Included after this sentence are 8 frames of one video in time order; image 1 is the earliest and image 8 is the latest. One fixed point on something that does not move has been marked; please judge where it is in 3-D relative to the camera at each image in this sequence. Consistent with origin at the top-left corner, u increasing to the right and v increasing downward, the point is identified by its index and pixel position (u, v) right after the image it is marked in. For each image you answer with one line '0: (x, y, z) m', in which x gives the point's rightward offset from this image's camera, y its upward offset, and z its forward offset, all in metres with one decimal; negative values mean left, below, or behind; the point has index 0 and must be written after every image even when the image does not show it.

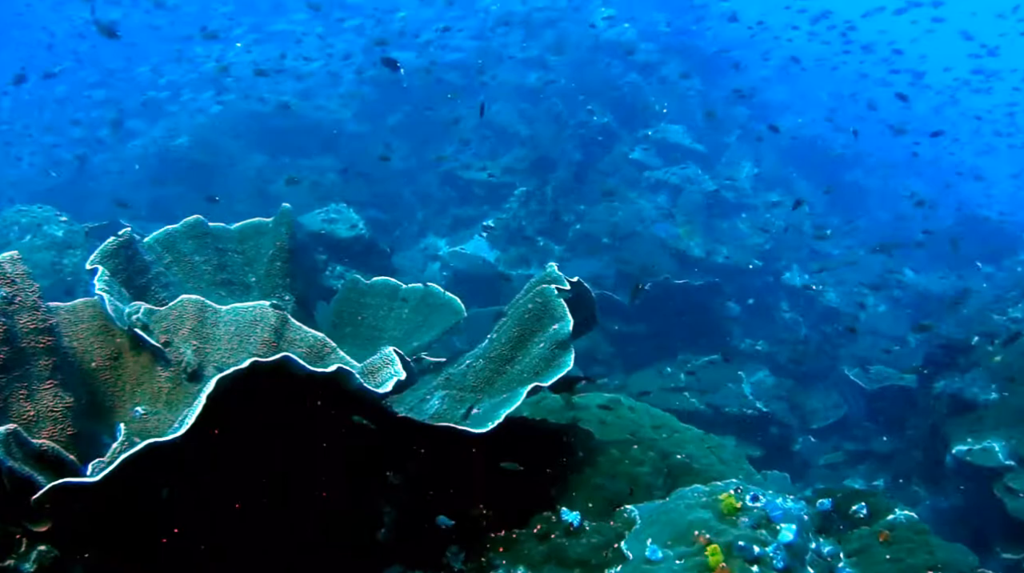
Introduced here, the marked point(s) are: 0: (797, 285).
0: (+4.6, 0.0, +17.2) m
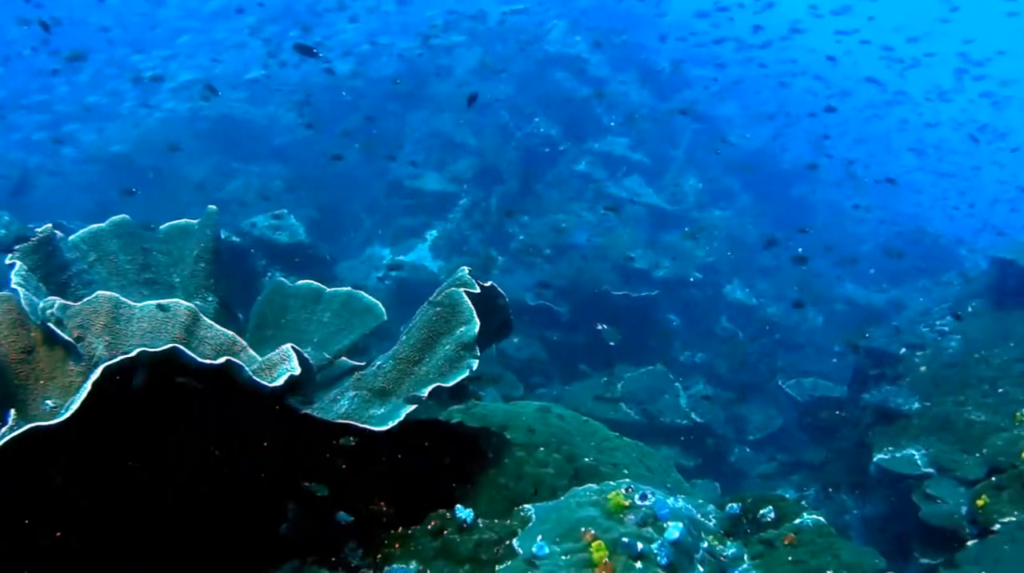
0: (+3.7, -0.2, +17.4) m
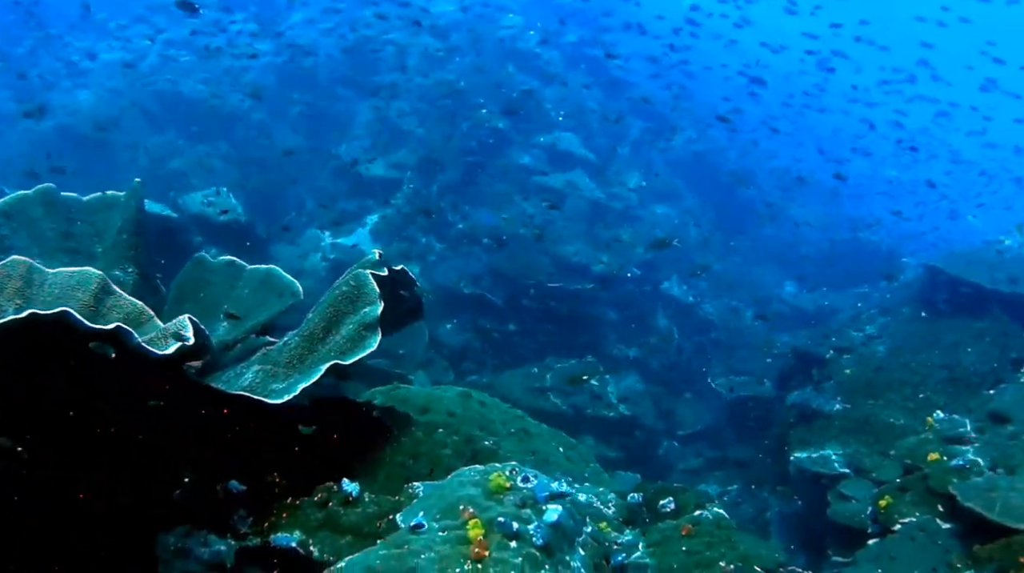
0: (+2.7, -0.1, +17.6) m
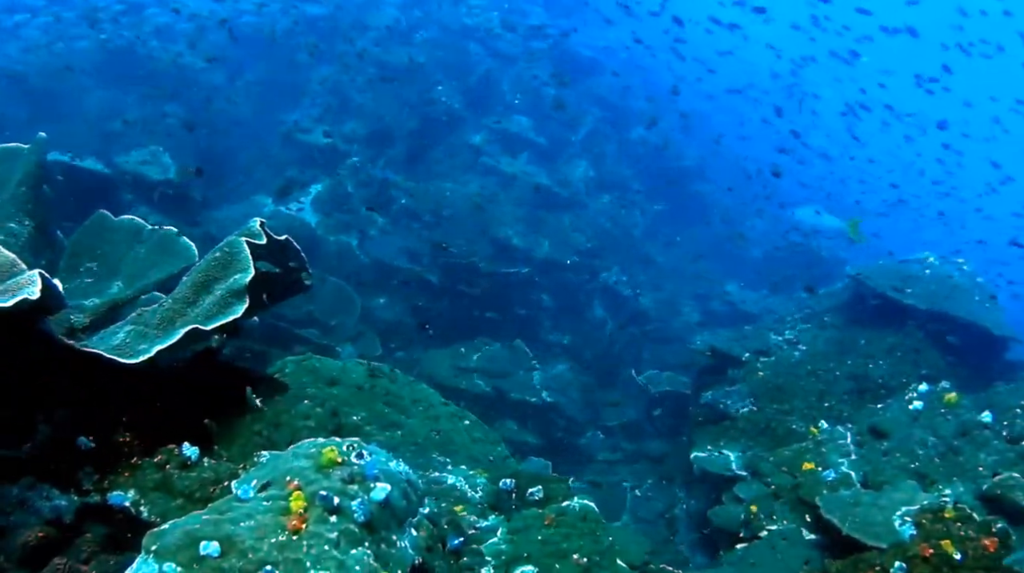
0: (+1.7, 0.0, +17.6) m
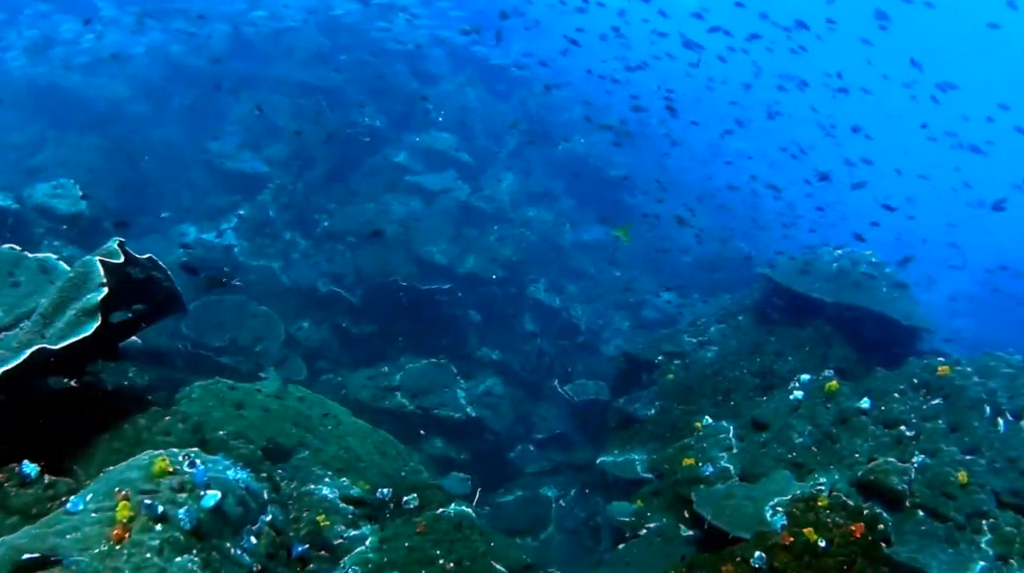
0: (+0.5, -0.2, +17.6) m
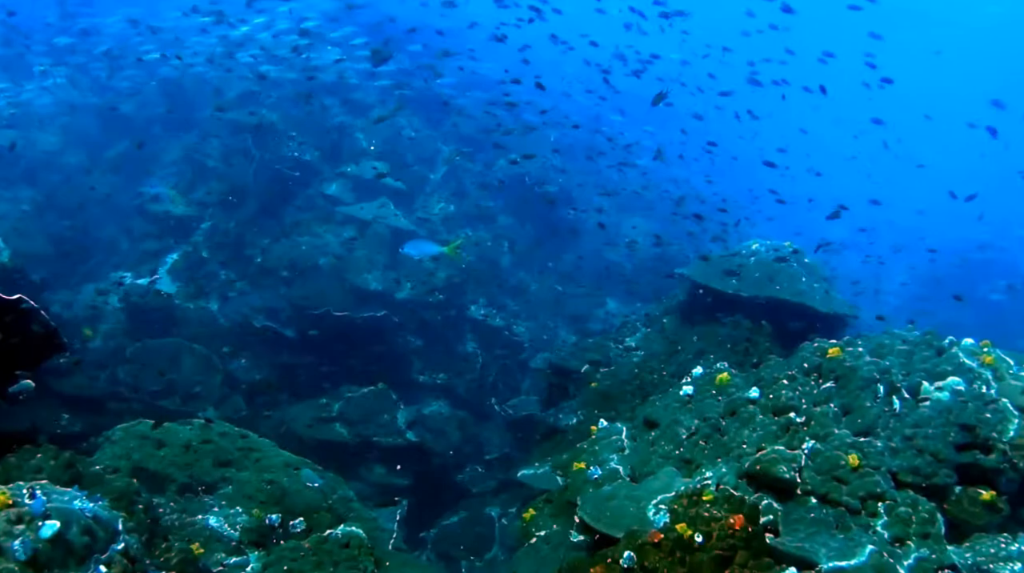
0: (-0.5, -0.6, +17.4) m
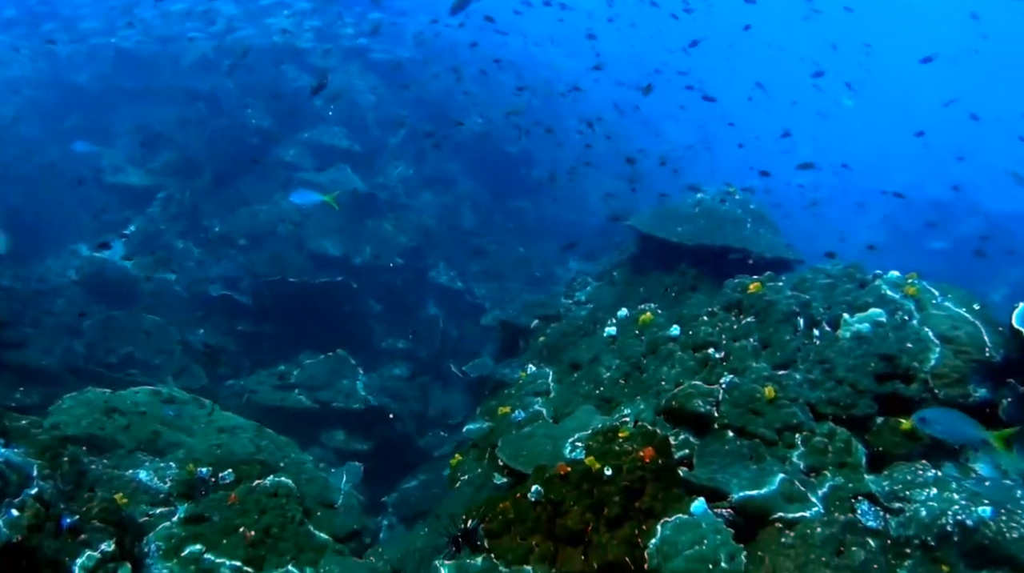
0: (-1.1, +0.1, +17.4) m
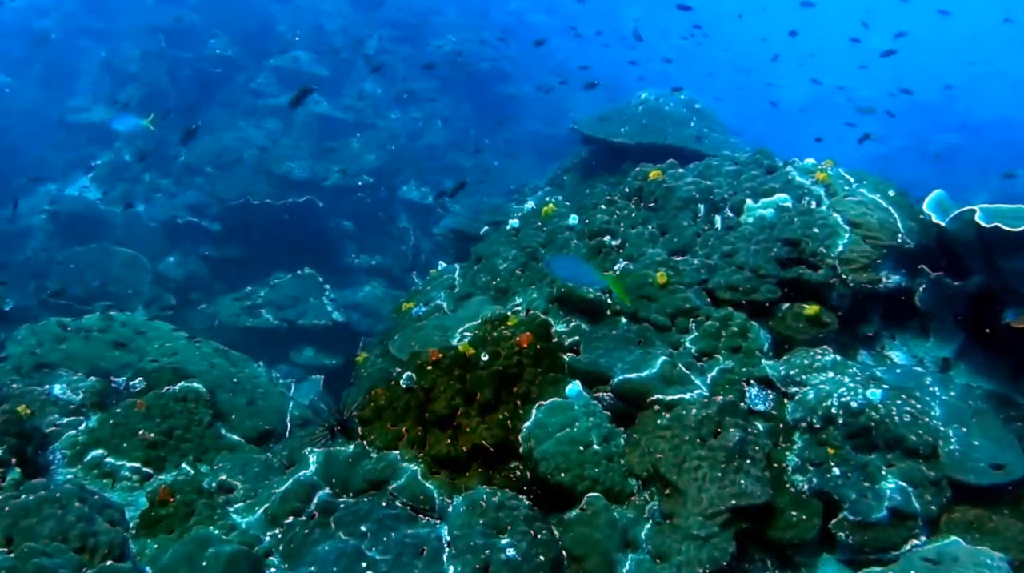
0: (-1.7, +1.4, +17.3) m
